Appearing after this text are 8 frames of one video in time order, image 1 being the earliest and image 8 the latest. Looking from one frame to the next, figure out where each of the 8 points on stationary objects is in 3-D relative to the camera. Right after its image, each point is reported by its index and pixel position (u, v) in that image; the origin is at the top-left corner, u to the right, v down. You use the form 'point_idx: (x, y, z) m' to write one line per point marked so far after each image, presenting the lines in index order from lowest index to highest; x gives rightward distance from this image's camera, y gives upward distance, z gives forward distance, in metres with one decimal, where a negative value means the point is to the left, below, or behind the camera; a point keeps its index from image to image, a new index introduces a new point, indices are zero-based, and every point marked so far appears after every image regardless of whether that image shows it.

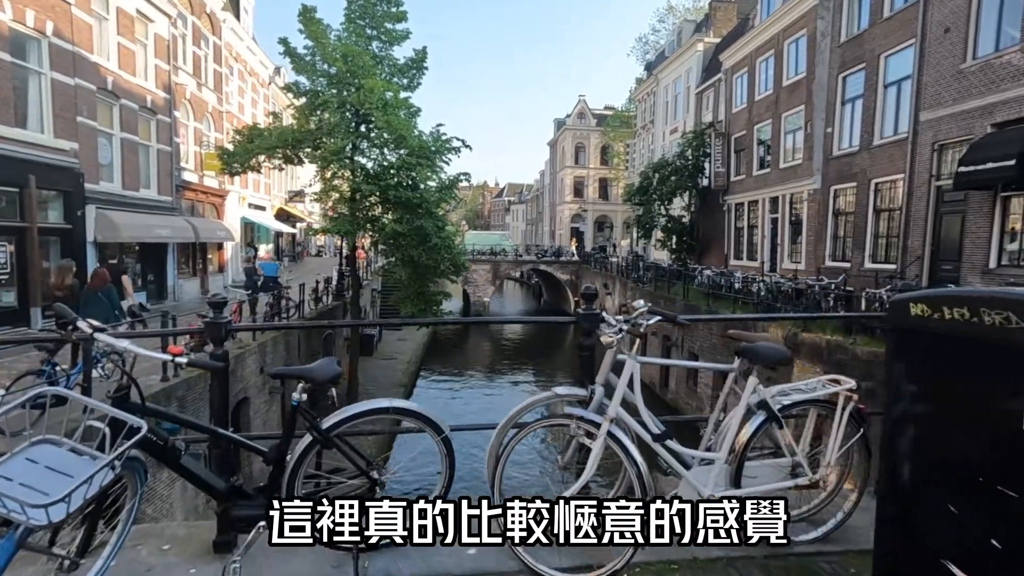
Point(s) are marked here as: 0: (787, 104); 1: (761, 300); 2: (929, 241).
0: (+8.8, +5.7, +17.8) m
1: (+5.6, -0.2, +12.9) m
2: (+9.0, +1.0, +12.4) m
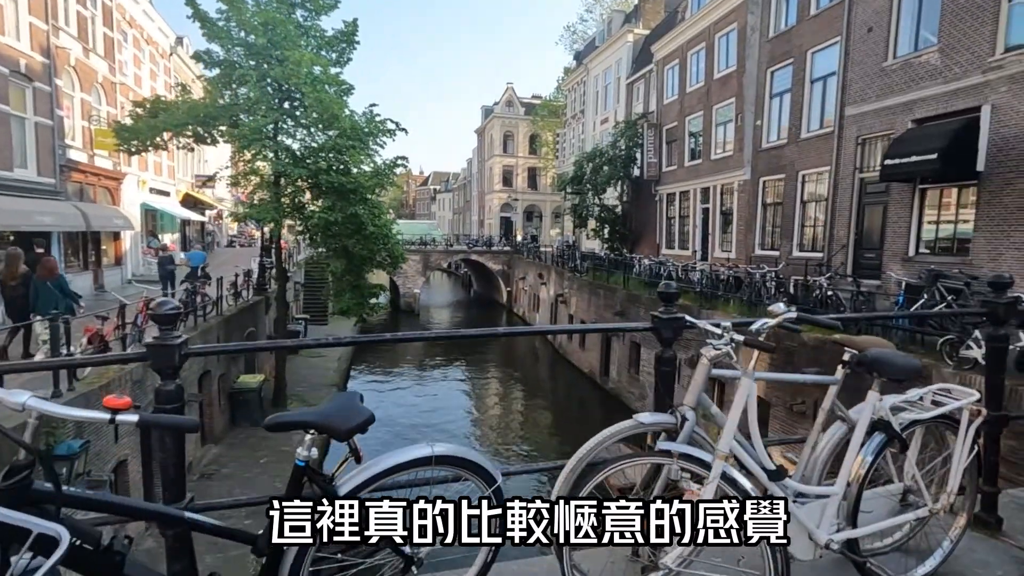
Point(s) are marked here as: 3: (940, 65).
0: (+6.7, +6.1, +18.3) m
1: (+4.3, 0.0, +13.1) m
2: (+7.7, +1.3, +13.1) m
3: (+8.2, +4.3, +11.2) m
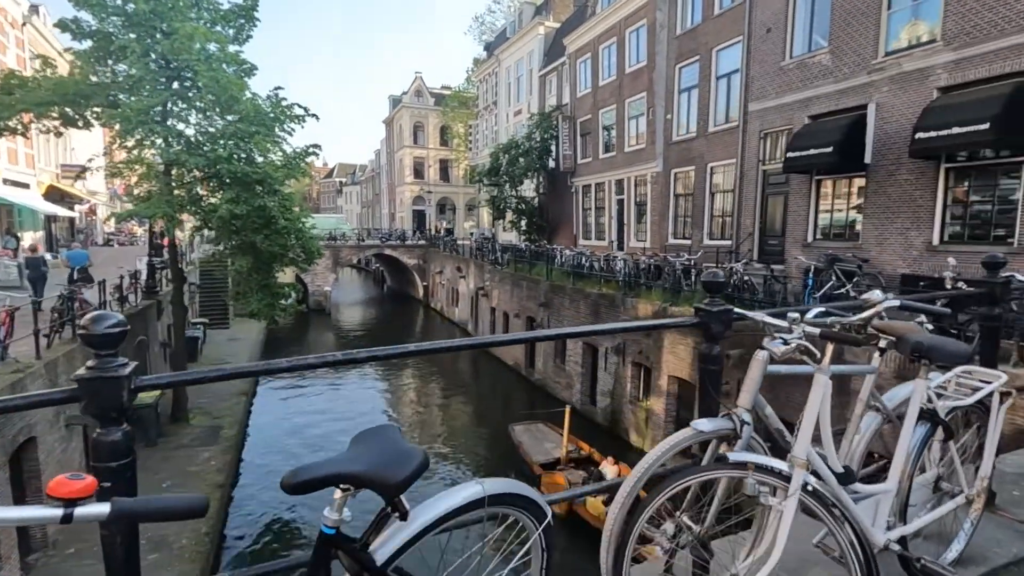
0: (+3.9, +6.4, +18.7) m
1: (+2.6, +0.2, +13.3) m
2: (+5.9, +1.6, +13.9) m
3: (+6.6, +4.7, +12.1) m
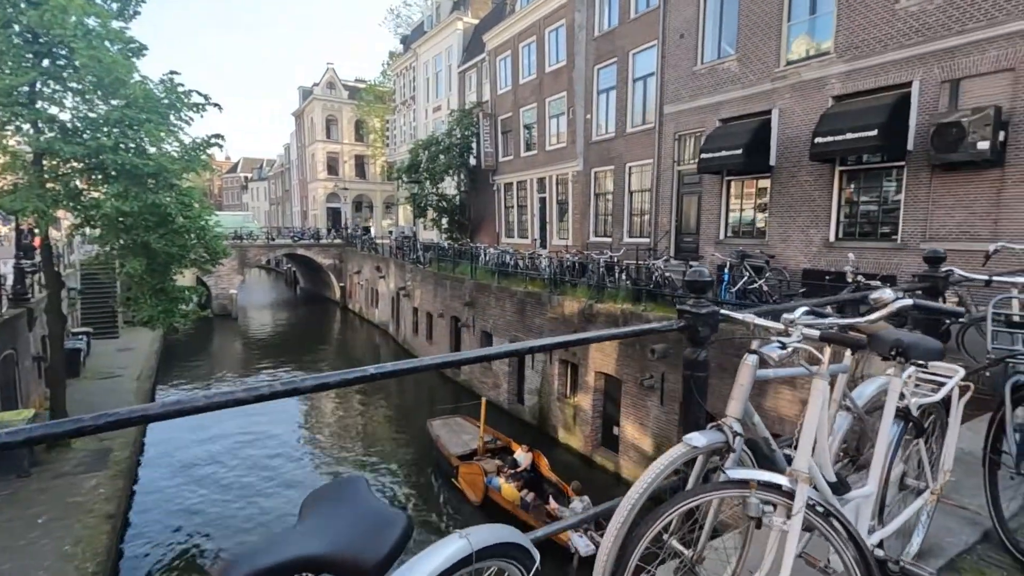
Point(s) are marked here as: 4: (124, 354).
0: (+1.3, +6.5, +18.9) m
1: (+0.9, +0.3, +13.4) m
2: (+4.1, +1.8, +14.4) m
3: (+5.0, +4.8, +12.7) m
4: (-11.8, -2.0, +17.5) m
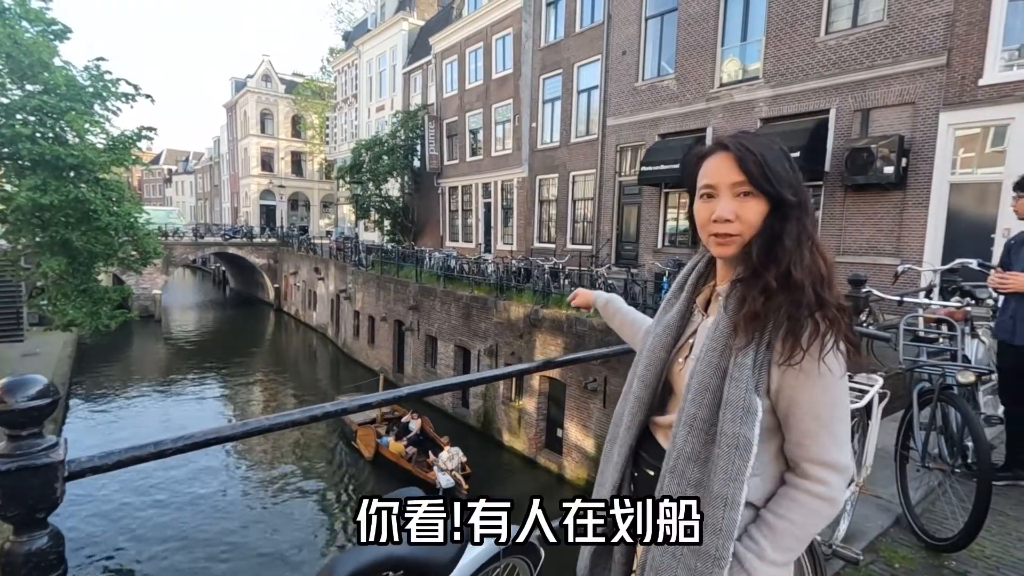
0: (-0.6, +6.4, +19.2) m
1: (-0.4, +0.2, +13.6) m
2: (+2.7, +1.6, +15.0) m
3: (+3.8, +4.6, +13.4) m
4: (-13.4, -1.9, +16.2) m
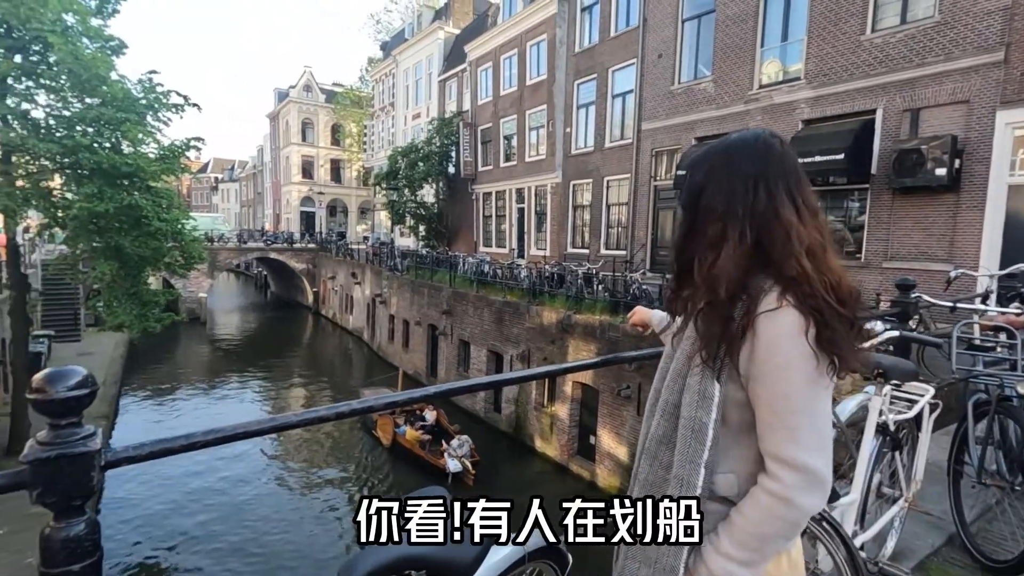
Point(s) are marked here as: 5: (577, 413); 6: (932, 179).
0: (+0.6, +6.2, +19.2) m
1: (+0.4, +0.1, +13.6) m
2: (+3.5, +1.4, +14.8) m
3: (+4.6, +4.5, +13.2) m
4: (-12.5, -2.0, +16.9) m
5: (+1.4, -2.7, +12.2) m
6: (+6.8, +1.8, +9.4) m
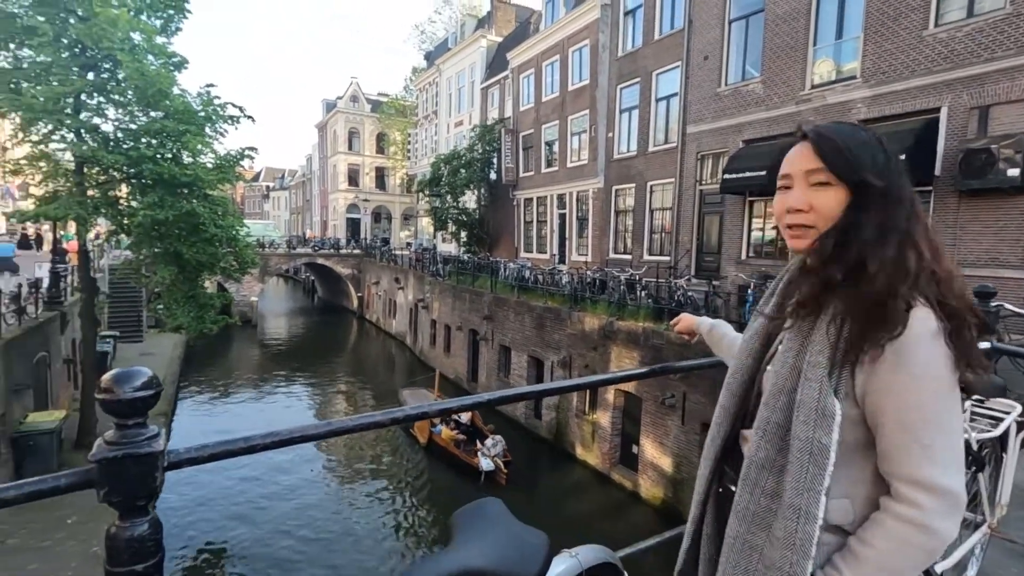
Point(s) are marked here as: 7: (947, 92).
0: (+2.0, +6.0, +19.1) m
1: (+1.3, -0.1, +13.4) m
2: (+4.6, +1.3, +14.4) m
3: (+5.6, +4.3, +12.8) m
4: (-11.3, -2.1, +17.7) m
5: (+2.2, -2.8, +12.0) m
6: (+7.5, +1.7, +8.8) m
7: (+7.4, +3.3, +9.9) m
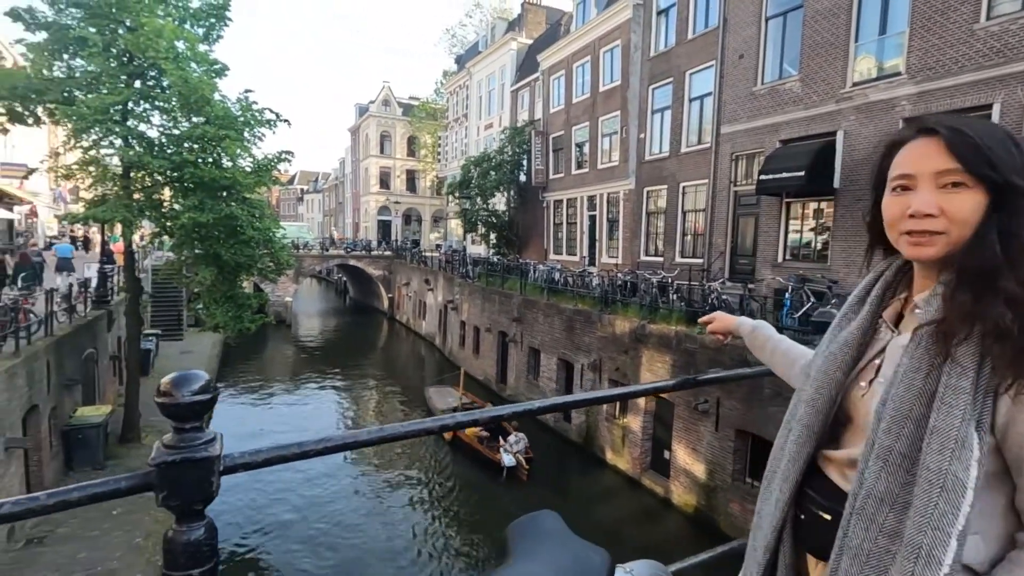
0: (+3.0, +5.9, +19.0) m
1: (+2.0, -0.1, +13.3) m
2: (+5.3, +1.2, +14.1) m
3: (+6.2, +4.2, +12.5) m
4: (-10.4, -2.1, +18.1) m
5: (+2.8, -2.8, +11.7) m
6: (+8.0, +1.6, +8.4) m
7: (+7.9, +3.3, +9.4) m
